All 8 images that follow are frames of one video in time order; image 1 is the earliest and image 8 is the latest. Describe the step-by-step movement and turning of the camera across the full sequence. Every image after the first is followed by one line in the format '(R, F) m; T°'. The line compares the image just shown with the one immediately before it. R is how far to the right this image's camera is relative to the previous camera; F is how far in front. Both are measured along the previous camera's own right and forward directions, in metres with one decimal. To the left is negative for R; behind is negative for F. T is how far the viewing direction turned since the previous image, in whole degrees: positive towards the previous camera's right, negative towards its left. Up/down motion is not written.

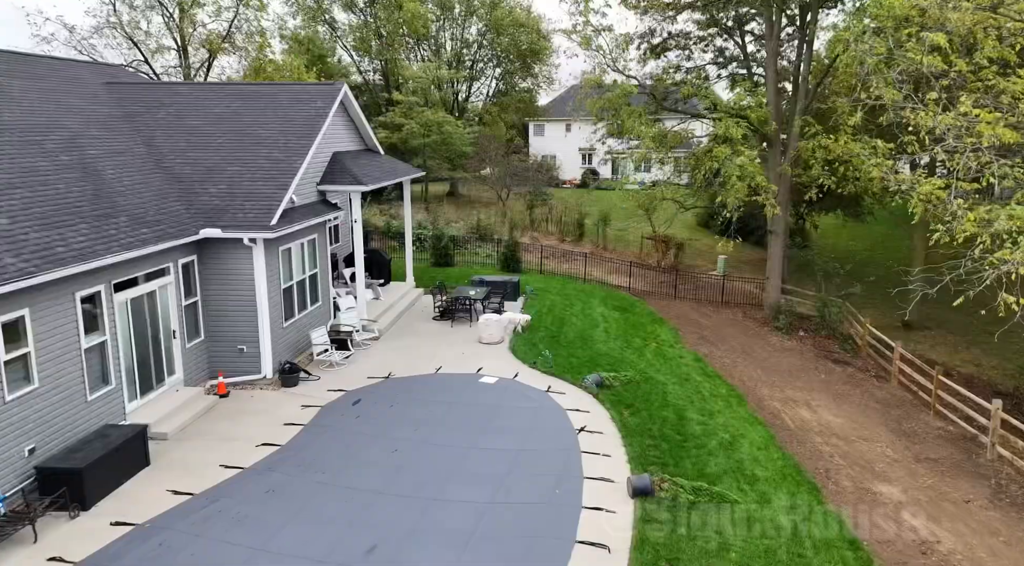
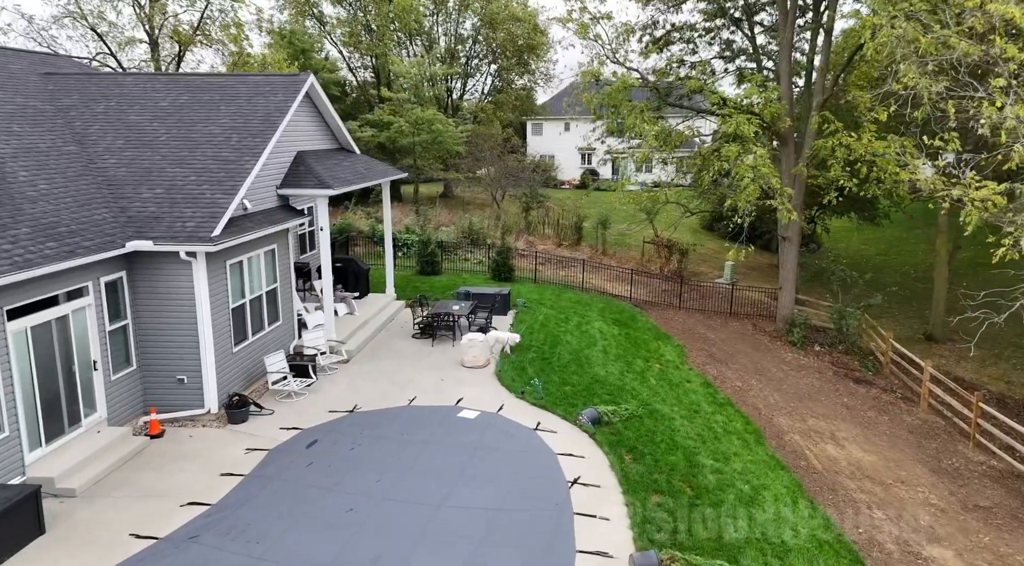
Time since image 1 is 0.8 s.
(+0.3, +1.7) m; 0°
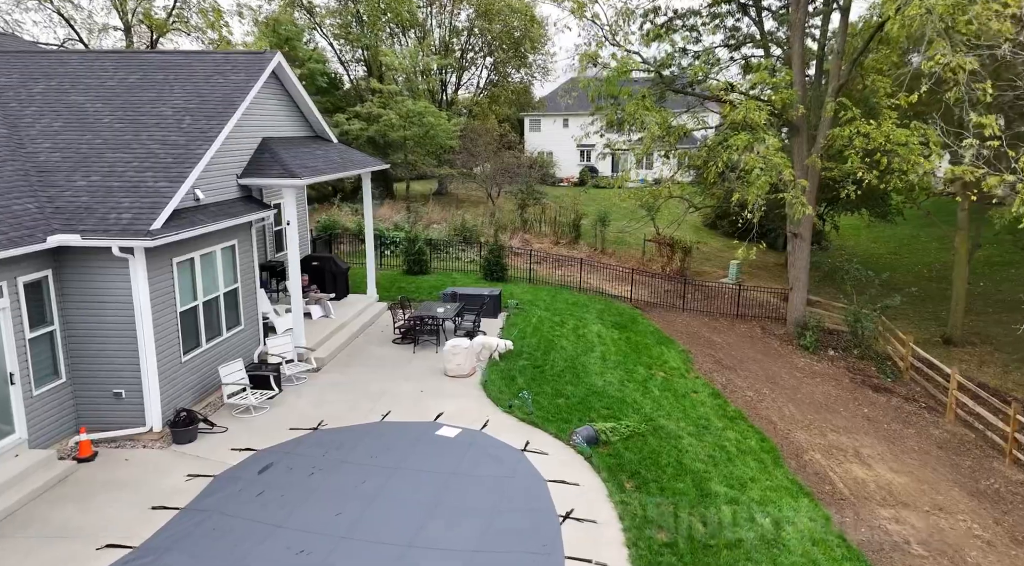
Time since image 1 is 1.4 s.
(+0.2, +1.3) m; 0°
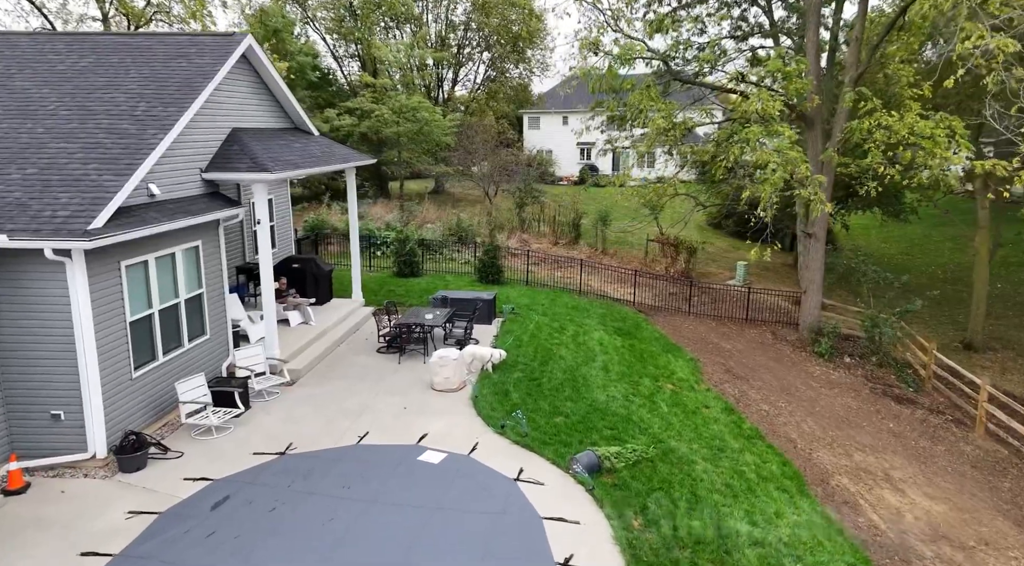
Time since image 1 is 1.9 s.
(+0.1, +1.1) m; 0°
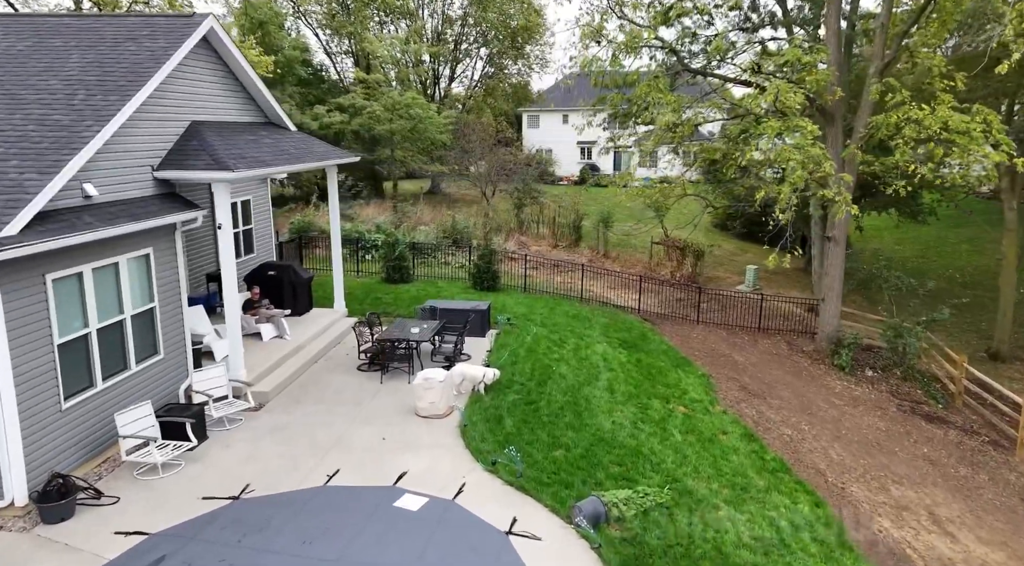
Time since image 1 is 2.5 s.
(+0.1, +1.2) m; 0°
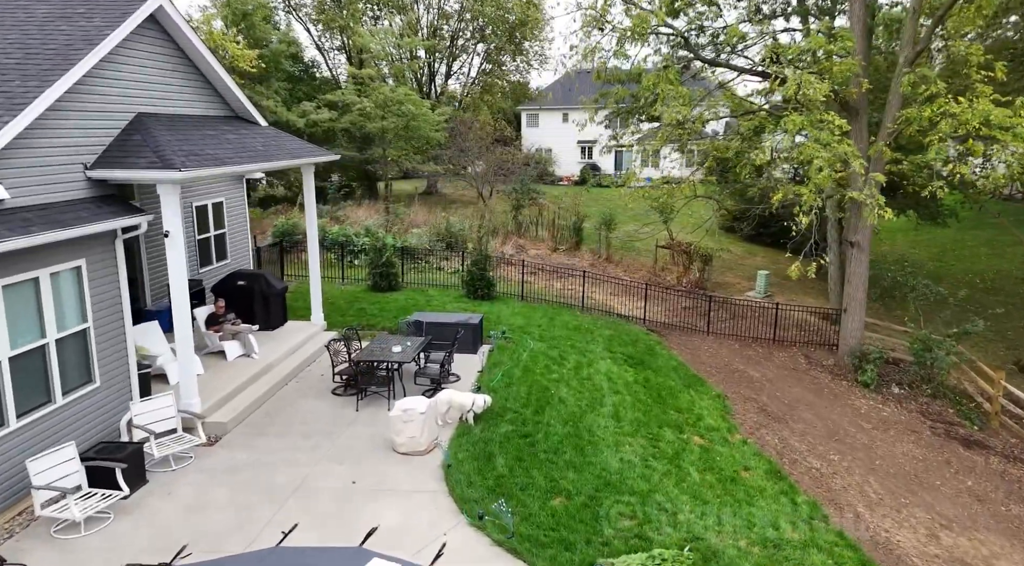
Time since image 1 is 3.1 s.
(+0.1, +1.3) m; 0°
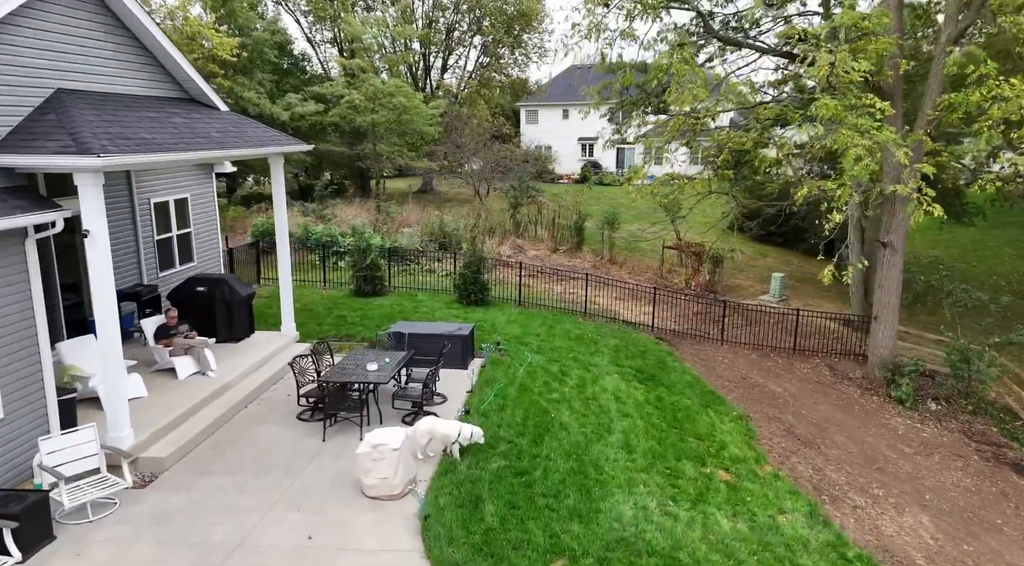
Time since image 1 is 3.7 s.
(+0.1, +1.4) m; 0°
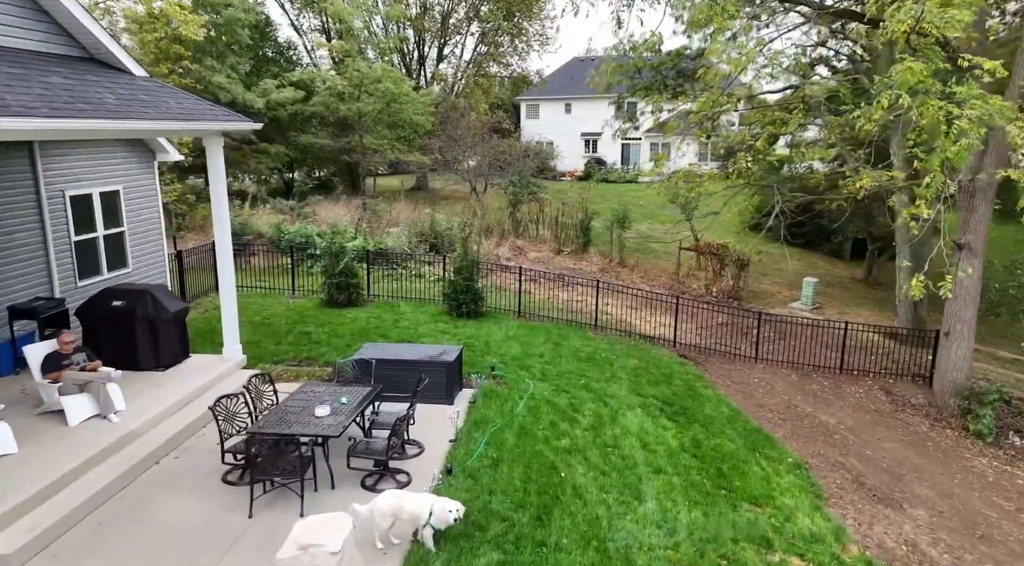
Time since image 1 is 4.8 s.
(0.0, +2.2) m; 0°
